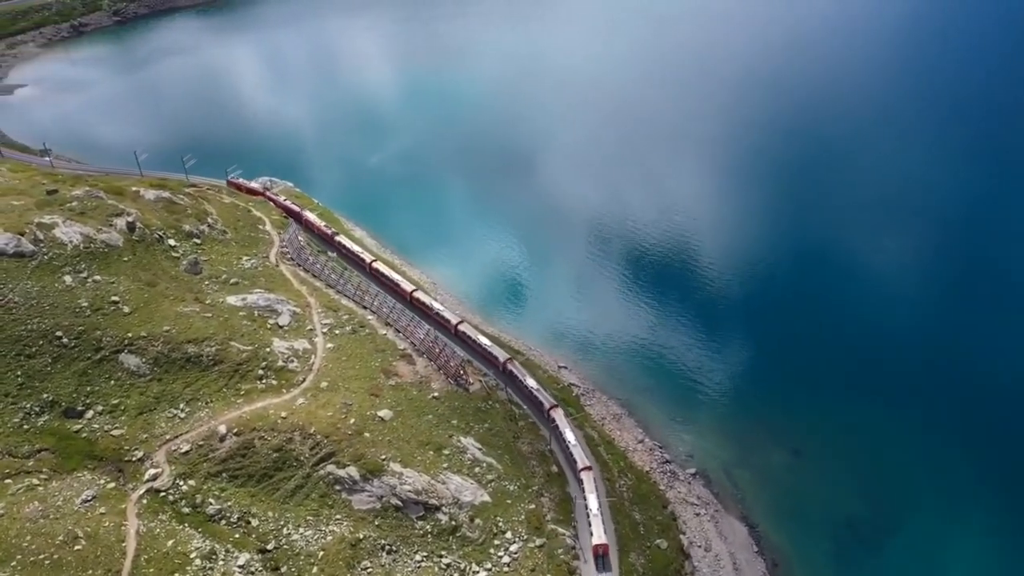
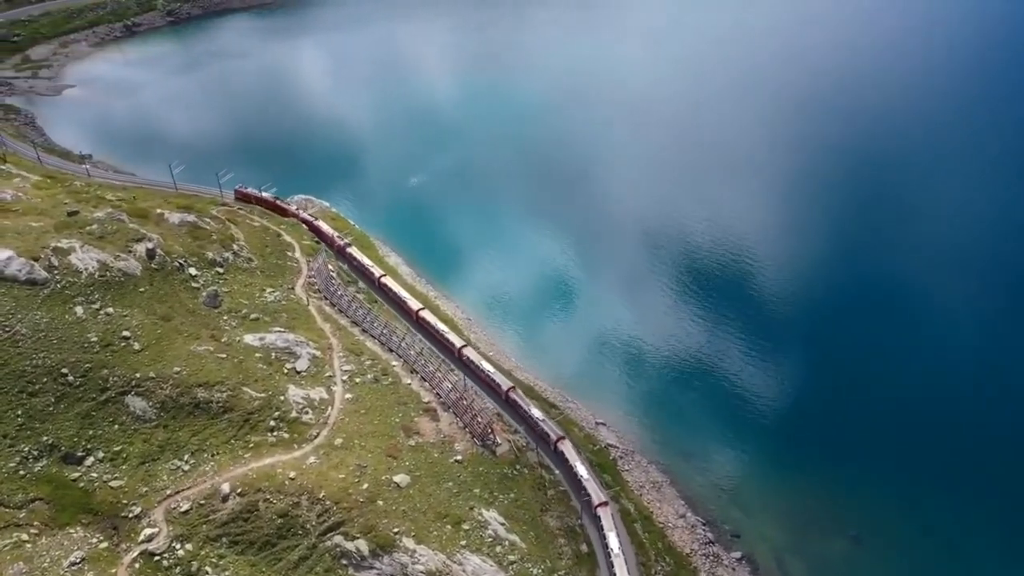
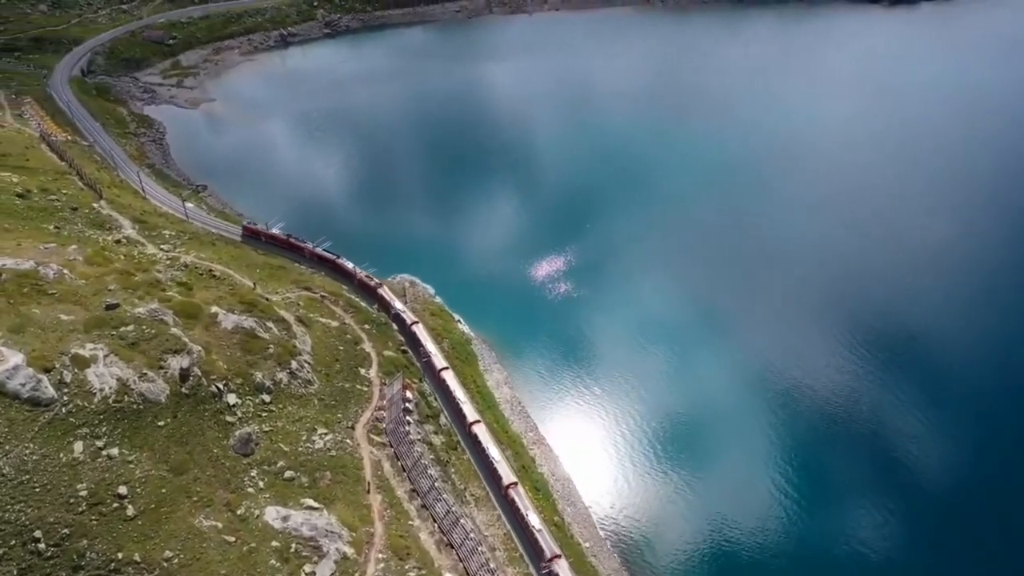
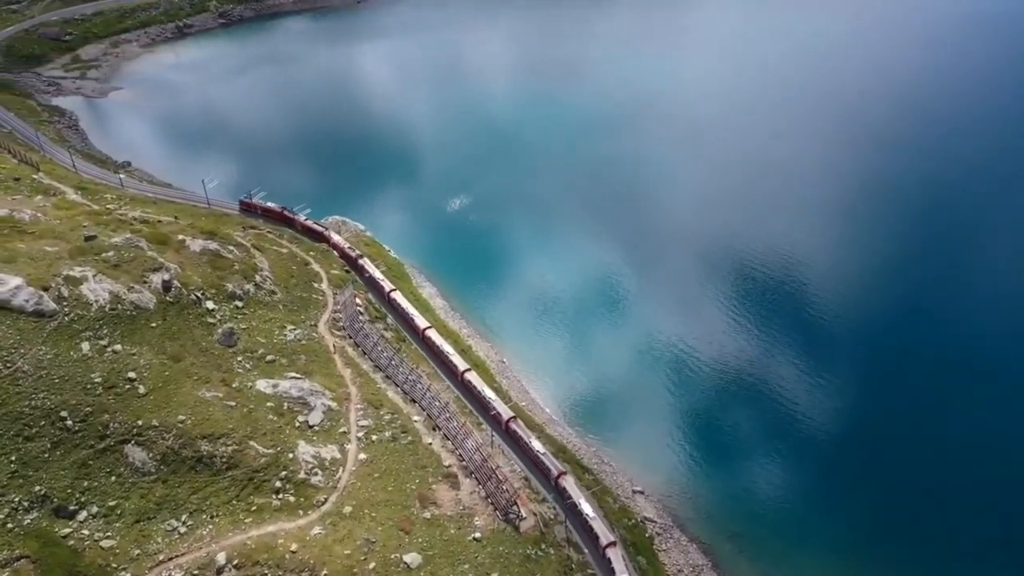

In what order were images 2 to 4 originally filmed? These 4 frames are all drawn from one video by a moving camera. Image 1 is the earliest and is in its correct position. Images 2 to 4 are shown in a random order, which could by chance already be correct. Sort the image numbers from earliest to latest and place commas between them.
2, 4, 3
